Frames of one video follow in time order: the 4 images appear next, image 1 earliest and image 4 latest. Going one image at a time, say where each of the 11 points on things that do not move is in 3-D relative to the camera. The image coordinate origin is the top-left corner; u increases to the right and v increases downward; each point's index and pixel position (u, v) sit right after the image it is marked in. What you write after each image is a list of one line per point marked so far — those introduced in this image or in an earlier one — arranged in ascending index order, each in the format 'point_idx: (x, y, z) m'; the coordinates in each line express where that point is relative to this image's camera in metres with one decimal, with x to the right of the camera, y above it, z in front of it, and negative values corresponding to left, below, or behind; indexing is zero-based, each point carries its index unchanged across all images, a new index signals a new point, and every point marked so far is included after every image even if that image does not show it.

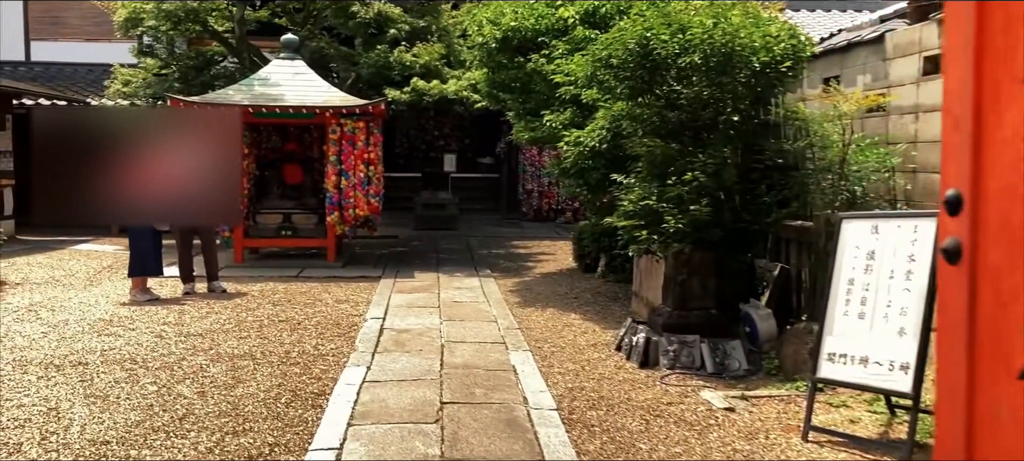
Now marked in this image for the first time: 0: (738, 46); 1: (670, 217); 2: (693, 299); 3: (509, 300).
0: (+1.3, +1.1, +5.4) m
1: (+0.9, +0.1, +5.3) m
2: (+1.1, -0.4, +5.6) m
3: (0.0, -0.6, +7.8) m
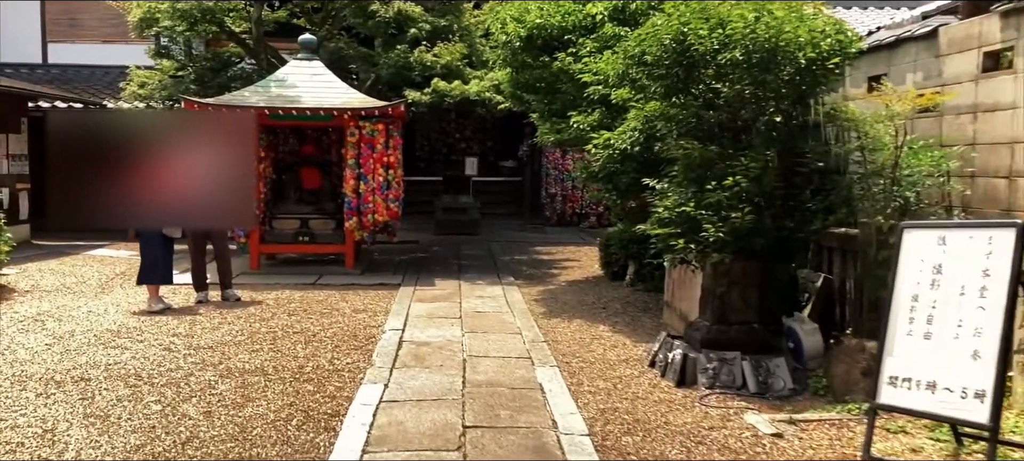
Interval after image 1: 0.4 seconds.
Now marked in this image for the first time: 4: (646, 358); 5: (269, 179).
0: (+1.5, +1.0, +5.0) m
1: (+1.1, 0.0, +5.0) m
2: (+1.3, -0.5, +5.2) m
3: (+0.2, -0.7, +7.4) m
4: (+0.8, -0.8, +5.7) m
5: (-2.6, +0.6, +9.9) m
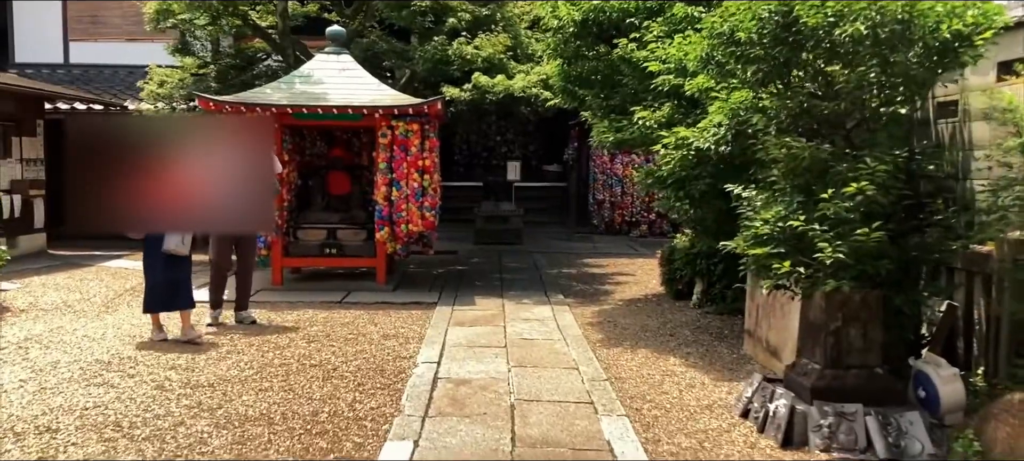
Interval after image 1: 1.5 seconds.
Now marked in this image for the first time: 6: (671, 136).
0: (+1.8, +1.0, +3.9) m
1: (+1.4, -0.1, +3.9) m
2: (+1.5, -0.6, +4.1) m
3: (+0.5, -0.8, +6.4) m
4: (+1.1, -0.9, +4.6) m
5: (-2.2, +0.5, +9.0) m
6: (+1.0, +0.6, +5.7) m
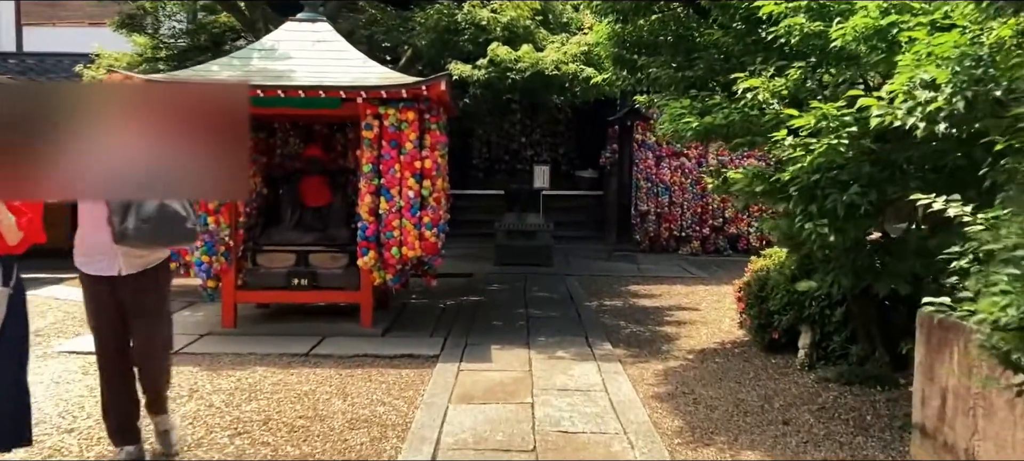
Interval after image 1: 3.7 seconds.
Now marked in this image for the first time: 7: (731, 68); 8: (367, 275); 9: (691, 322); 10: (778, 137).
0: (+1.9, +0.8, +1.7) m
1: (+1.4, -0.2, +1.7) m
2: (+1.6, -0.7, +1.9) m
3: (+0.7, -0.9, +4.2) m
4: (+1.2, -1.0, +2.4) m
5: (-1.9, +0.3, +6.9) m
6: (+1.1, +0.4, +3.5) m
7: (+1.1, +0.8, +4.5) m
8: (-1.0, -0.3, +6.4) m
9: (+1.4, -0.7, +7.1) m
10: (+1.1, +0.4, +3.8) m
